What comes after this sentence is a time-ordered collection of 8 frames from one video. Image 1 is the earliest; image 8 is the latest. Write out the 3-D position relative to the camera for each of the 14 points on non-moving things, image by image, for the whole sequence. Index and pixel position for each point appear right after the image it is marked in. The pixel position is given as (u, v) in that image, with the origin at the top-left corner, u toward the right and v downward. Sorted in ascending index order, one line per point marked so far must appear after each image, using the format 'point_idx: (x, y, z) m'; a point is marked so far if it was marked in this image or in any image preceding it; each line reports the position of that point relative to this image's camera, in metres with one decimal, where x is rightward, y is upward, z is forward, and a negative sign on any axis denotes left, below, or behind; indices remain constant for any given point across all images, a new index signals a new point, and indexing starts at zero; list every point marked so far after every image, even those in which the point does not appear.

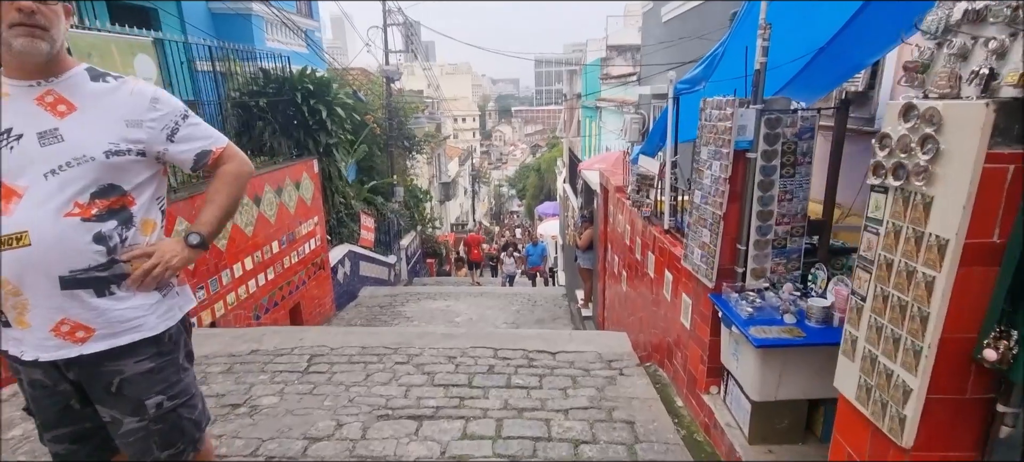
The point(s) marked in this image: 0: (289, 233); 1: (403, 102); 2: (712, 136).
0: (-2.8, 0.0, +6.3) m
1: (-2.9, +3.4, +12.9) m
2: (+0.9, +0.4, +2.3) m
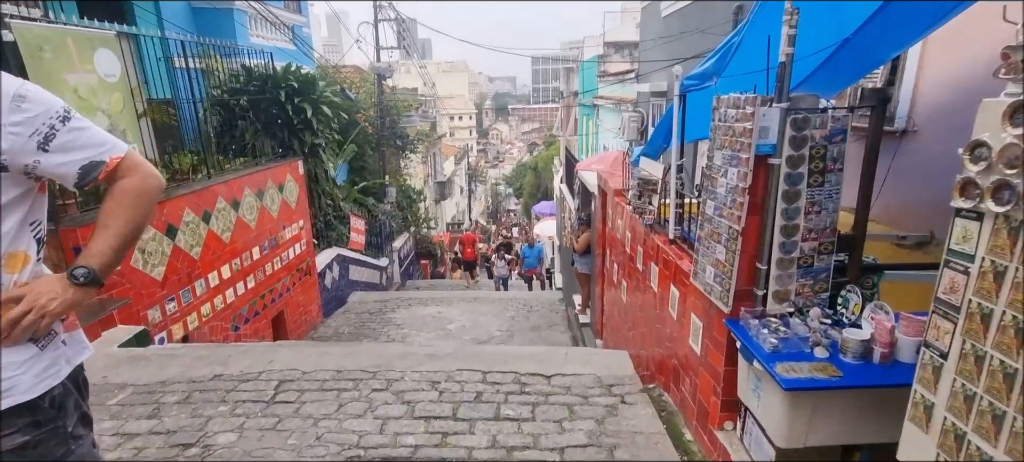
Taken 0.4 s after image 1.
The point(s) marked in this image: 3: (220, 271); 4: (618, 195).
0: (-2.9, -0.1, +6.0) m
1: (-3.0, +3.3, +12.6) m
2: (+0.9, +0.4, +2.0) m
3: (-2.9, -0.4, +5.0) m
4: (+0.9, +0.3, +4.4) m
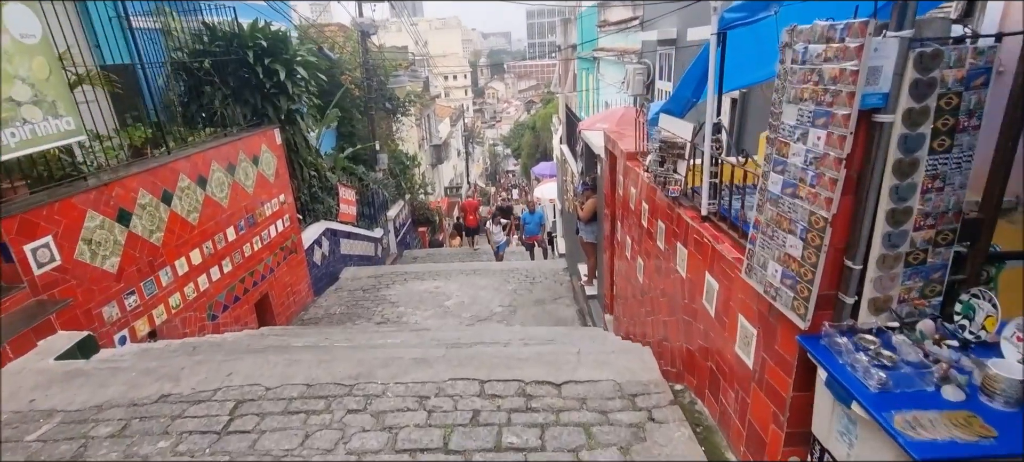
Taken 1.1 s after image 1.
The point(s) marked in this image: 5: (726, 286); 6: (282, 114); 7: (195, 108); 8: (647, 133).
0: (-2.9, +0.2, +5.5) m
1: (-3.1, +4.1, +11.8) m
2: (+0.9, +0.4, +1.4) m
3: (-2.9, -0.2, +4.5) m
4: (+0.9, +0.6, +3.9) m
5: (+0.9, -0.2, +2.1) m
6: (-2.9, +1.5, +6.4) m
7: (-3.7, +1.4, +5.9) m
8: (+0.9, +0.7, +3.4) m
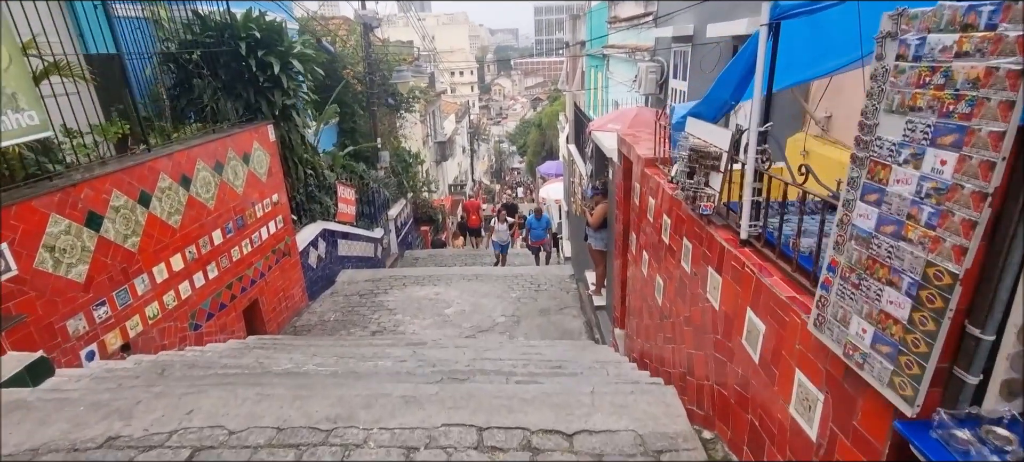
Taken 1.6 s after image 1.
0: (-2.9, +0.1, +5.2) m
1: (-2.9, +4.1, +11.5) m
2: (+0.9, +0.3, +1.1) m
3: (-2.9, -0.3, +4.2) m
4: (+1.0, +0.5, +3.5) m
5: (+0.9, -0.3, +1.7) m
6: (-2.9, +1.5, +6.1) m
7: (-3.7, +1.4, +5.6) m
8: (+1.0, +0.6, +3.0) m
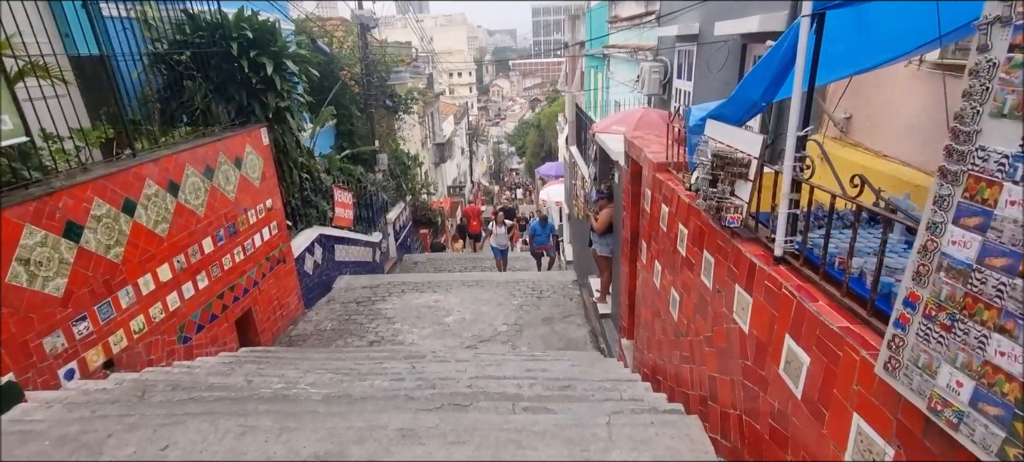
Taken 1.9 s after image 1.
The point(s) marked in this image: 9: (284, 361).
0: (-2.8, +0.1, +5.0) m
1: (-2.9, +4.0, +11.3) m
2: (+0.9, +0.2, +0.9) m
3: (-2.9, -0.3, +4.0) m
4: (+1.0, +0.4, +3.3) m
5: (+1.0, -0.4, +1.6) m
6: (-2.8, +1.4, +5.9) m
7: (-3.6, +1.4, +5.4) m
8: (+1.0, +0.5, +2.8) m
9: (-2.0, -1.1, +4.3) m
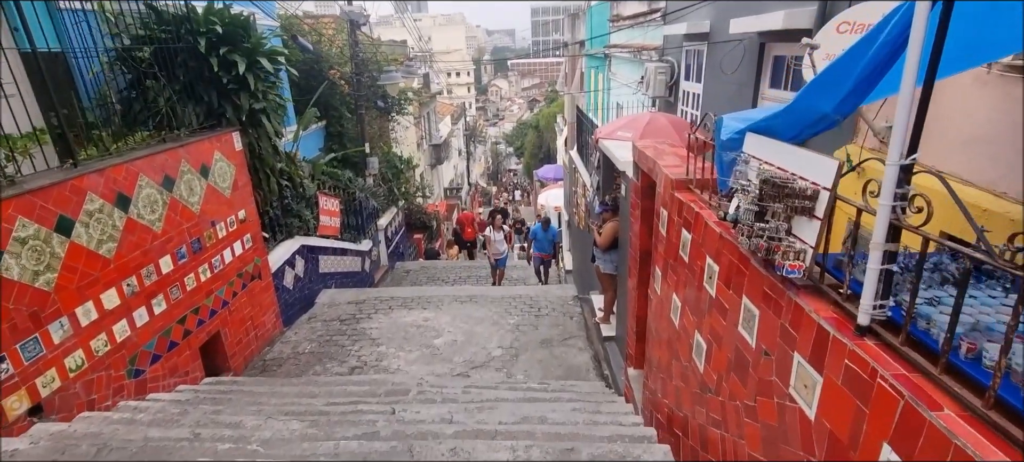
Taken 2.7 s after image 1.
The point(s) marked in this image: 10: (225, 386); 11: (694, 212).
0: (-2.9, -0.1, +4.5) m
1: (-3.0, +3.9, +10.8) m
2: (+0.9, +0.1, +0.4) m
3: (-2.9, -0.5, +3.5) m
4: (+1.0, +0.2, +2.8) m
5: (+0.9, -0.6, +1.1) m
6: (-2.9, +1.3, +5.4) m
7: (-3.7, +1.2, +4.9) m
8: (+1.0, +0.3, +2.3) m
9: (-2.0, -1.3, +3.8) m
10: (-2.4, -1.3, +4.2) m
11: (+0.9, +0.1, +2.5) m
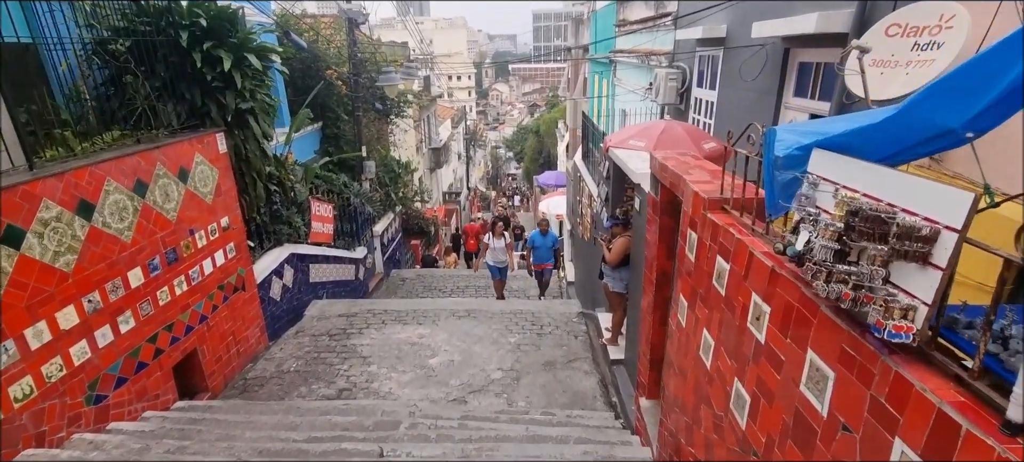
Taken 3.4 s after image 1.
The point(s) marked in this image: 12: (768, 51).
0: (-2.8, -0.2, +4.1) m
1: (-2.9, +3.7, +10.4) m
2: (+0.9, 0.0, 0.0) m
3: (-2.9, -0.6, +3.1) m
4: (+1.0, +0.1, +2.5) m
5: (+1.0, -0.7, +0.7) m
6: (-2.8, +1.2, +5.0) m
7: (-3.6, +1.1, +4.5) m
8: (+1.0, +0.2, +2.0) m
9: (-2.0, -1.3, +3.4) m
10: (-2.4, -1.4, +3.8) m
11: (+1.0, 0.0, +2.2) m
12: (+2.6, +1.8, +5.1) m
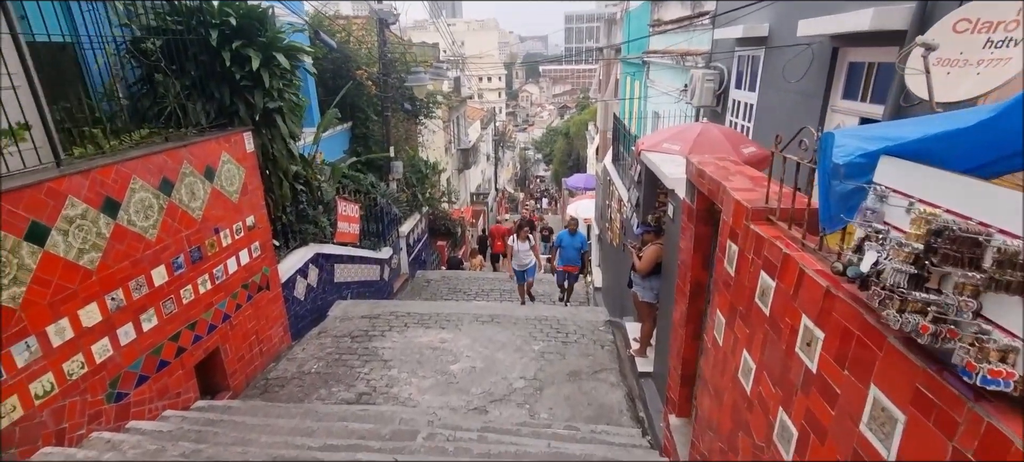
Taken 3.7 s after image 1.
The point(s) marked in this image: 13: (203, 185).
0: (-2.6, -0.1, +4.1) m
1: (-2.3, +3.7, +10.4) m
2: (+0.9, -0.1, -0.2) m
3: (-2.7, -0.5, +3.1) m
4: (+1.1, 0.0, +2.3) m
5: (+1.0, -0.7, +0.5) m
6: (-2.5, +1.2, +5.0) m
7: (-3.4, +1.2, +4.6) m
8: (+1.1, +0.2, +1.7) m
9: (-1.8, -1.4, +3.3) m
10: (-2.2, -1.4, +3.7) m
11: (+1.1, -0.1, +2.0) m
12: (+2.9, +1.7, +4.8) m
13: (-2.6, +0.4, +4.2) m
